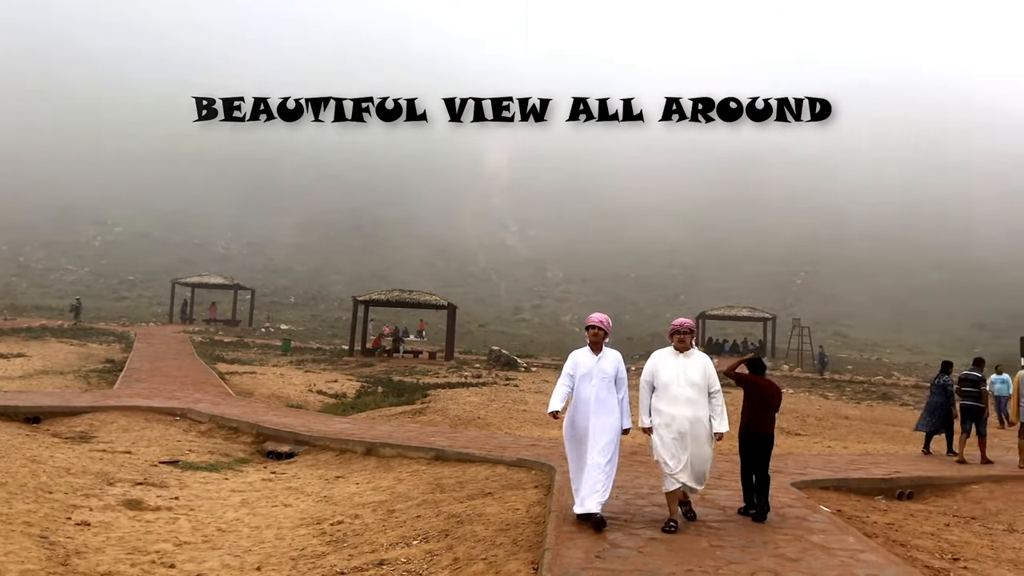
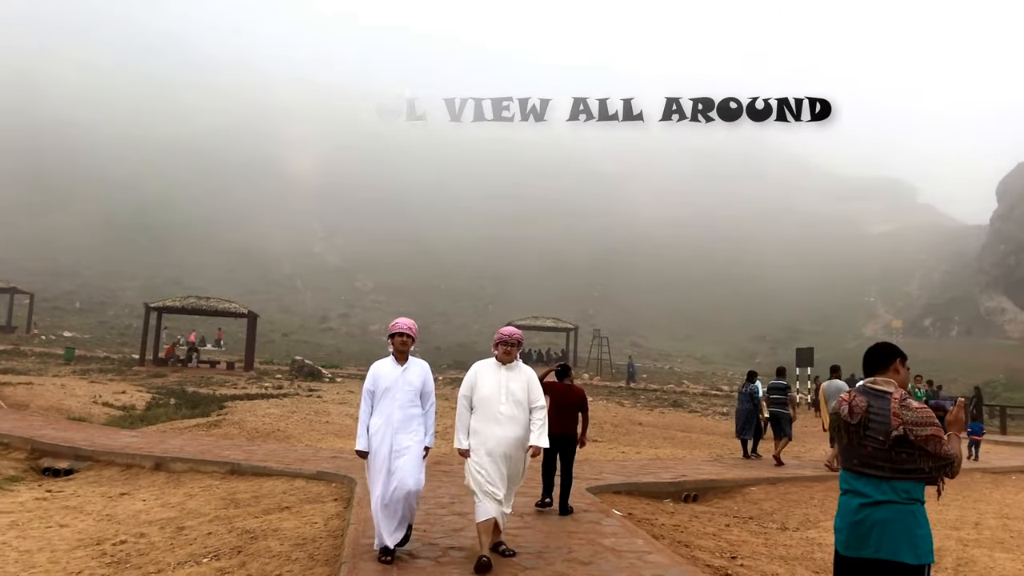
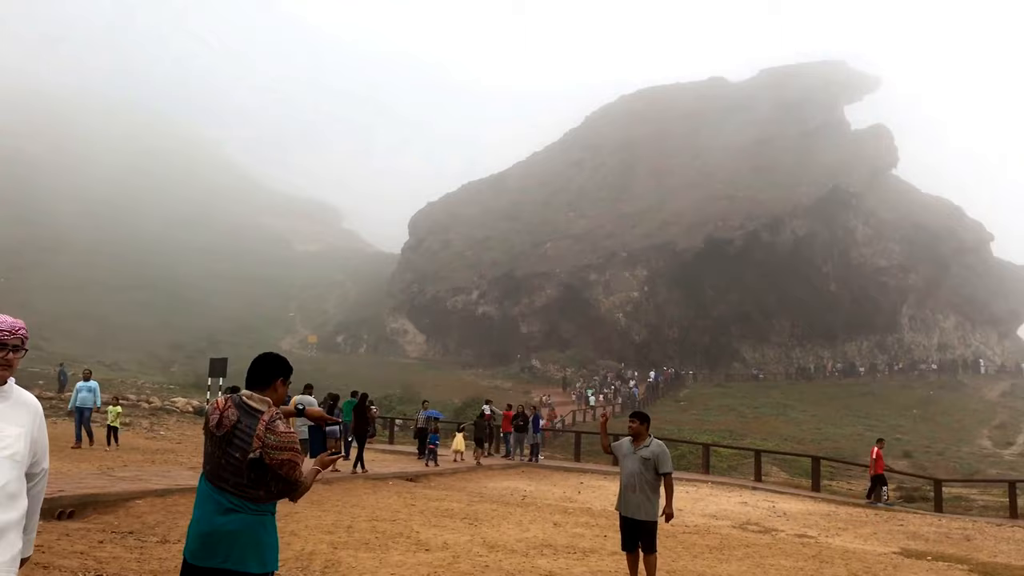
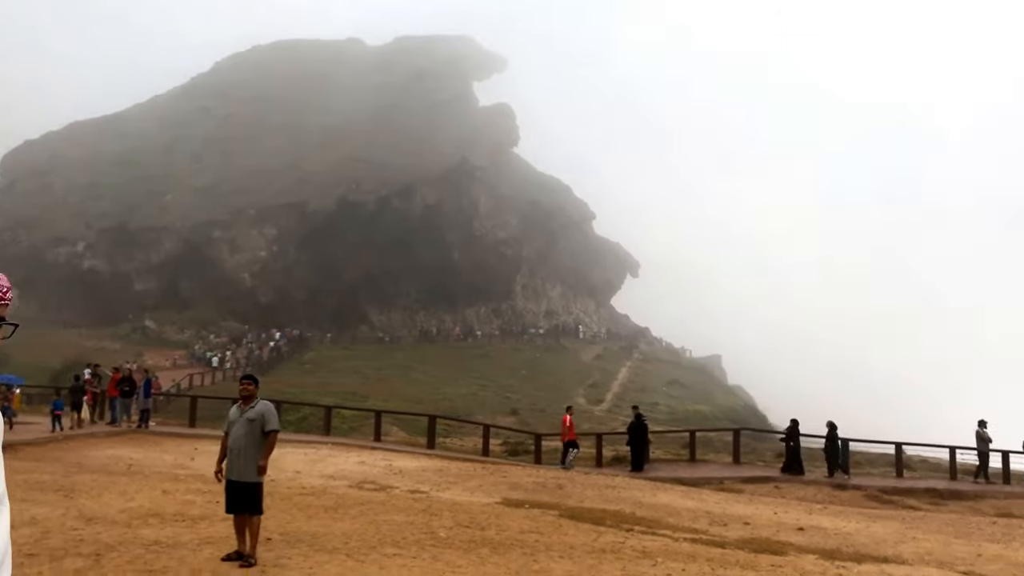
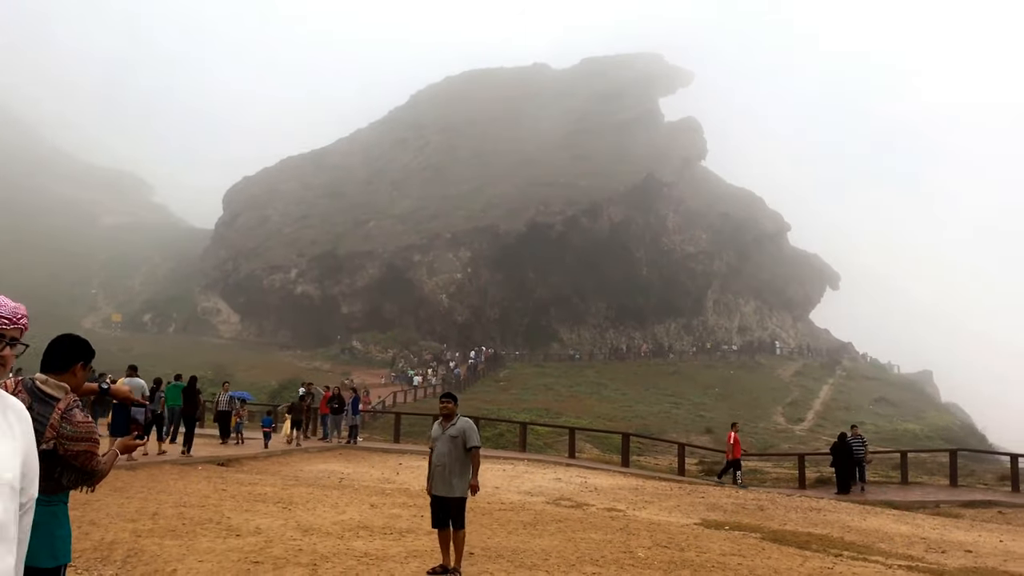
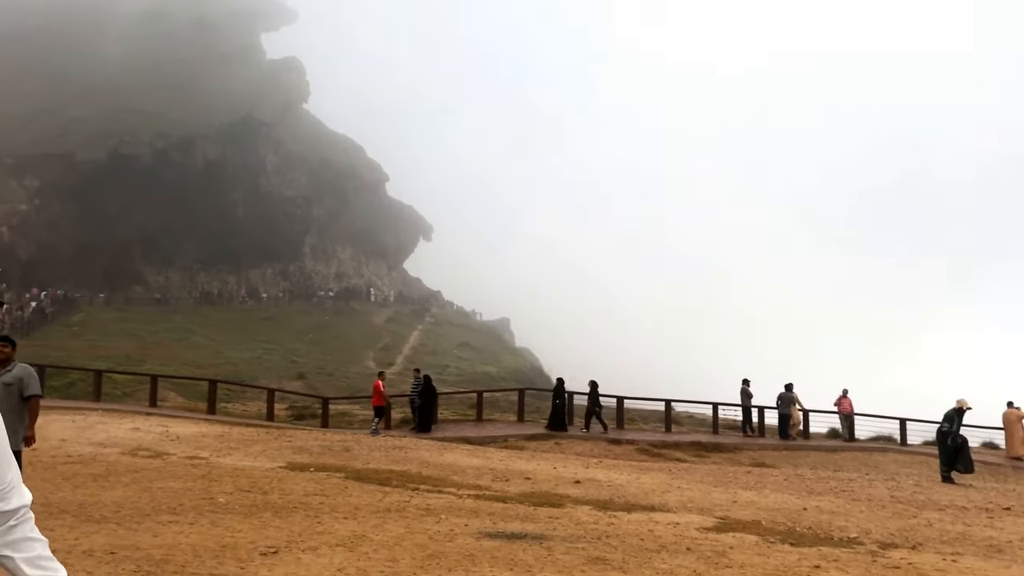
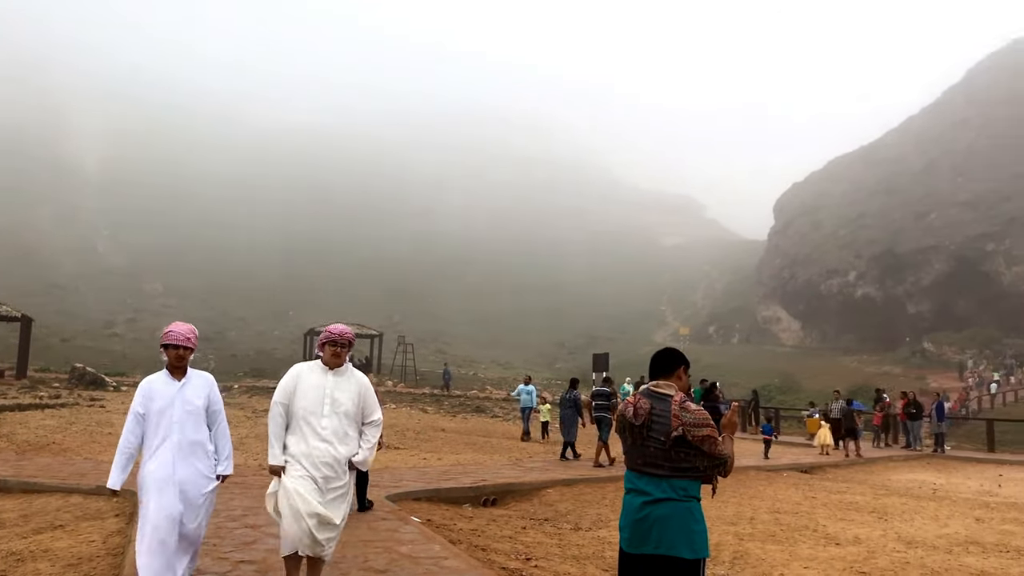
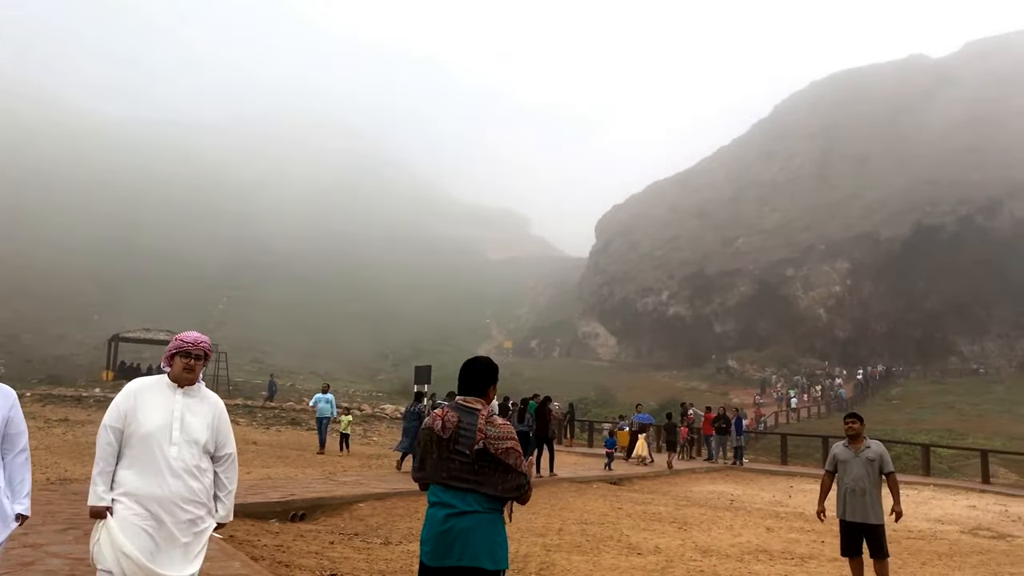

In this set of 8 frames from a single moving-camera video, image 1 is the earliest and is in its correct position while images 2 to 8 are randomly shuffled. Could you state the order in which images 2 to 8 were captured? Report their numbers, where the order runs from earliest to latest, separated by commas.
2, 7, 8, 3, 5, 4, 6
